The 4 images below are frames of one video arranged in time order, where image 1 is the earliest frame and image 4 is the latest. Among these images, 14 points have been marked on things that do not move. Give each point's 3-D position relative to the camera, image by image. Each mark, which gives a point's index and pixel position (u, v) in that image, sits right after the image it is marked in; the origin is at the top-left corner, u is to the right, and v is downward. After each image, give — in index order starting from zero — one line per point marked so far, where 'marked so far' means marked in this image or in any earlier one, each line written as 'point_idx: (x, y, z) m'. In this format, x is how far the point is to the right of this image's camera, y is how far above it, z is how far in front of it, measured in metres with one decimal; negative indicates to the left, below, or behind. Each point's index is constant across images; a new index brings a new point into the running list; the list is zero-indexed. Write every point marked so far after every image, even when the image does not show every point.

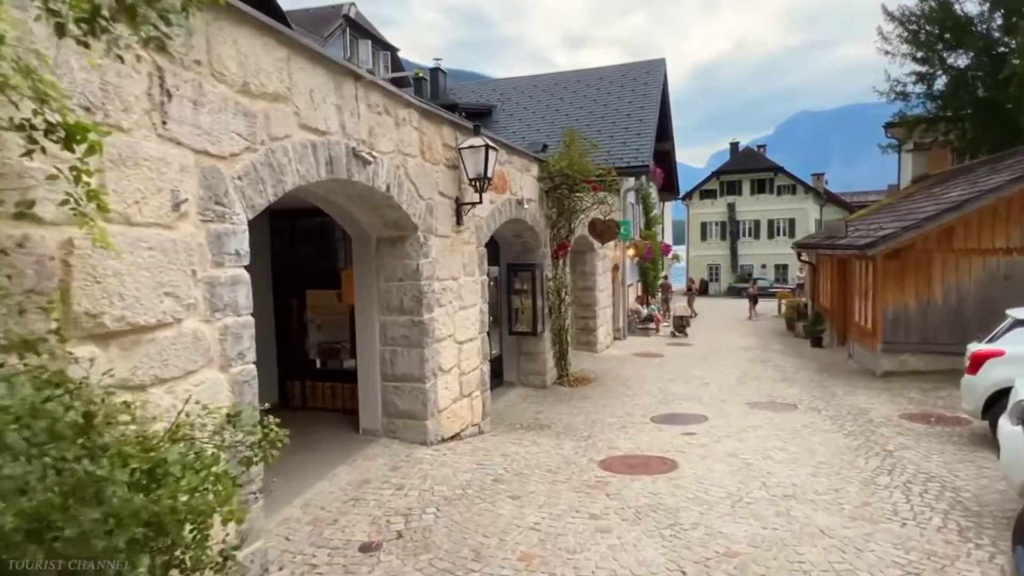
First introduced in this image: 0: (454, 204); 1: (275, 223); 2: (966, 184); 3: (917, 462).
0: (-0.7, +1.0, +6.6) m
1: (-2.9, +0.8, +7.1) m
2: (+9.1, +2.1, +11.7) m
3: (+4.0, -1.7, +5.7) m
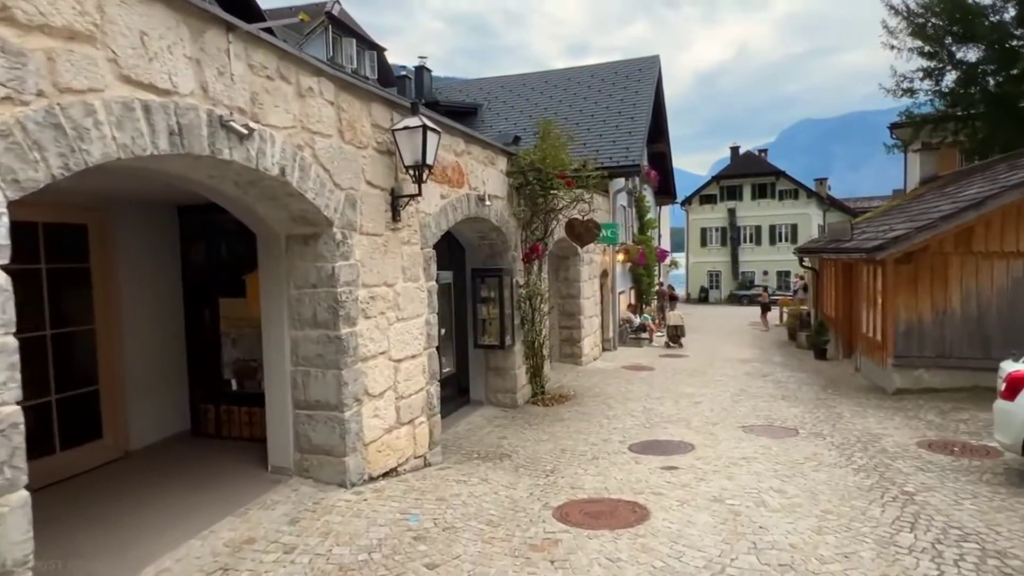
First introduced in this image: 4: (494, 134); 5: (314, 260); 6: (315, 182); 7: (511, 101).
0: (-1.2, +0.9, +5.6) m
1: (-3.4, +0.7, +6.1) m
2: (+8.6, +2.0, +10.7) m
3: (+3.5, -1.8, +4.6) m
4: (-0.6, +4.7, +18.0) m
5: (-1.7, +0.2, +4.9) m
6: (-1.5, +0.8, +4.6) m
7: (-0.1, +6.3, +19.6) m
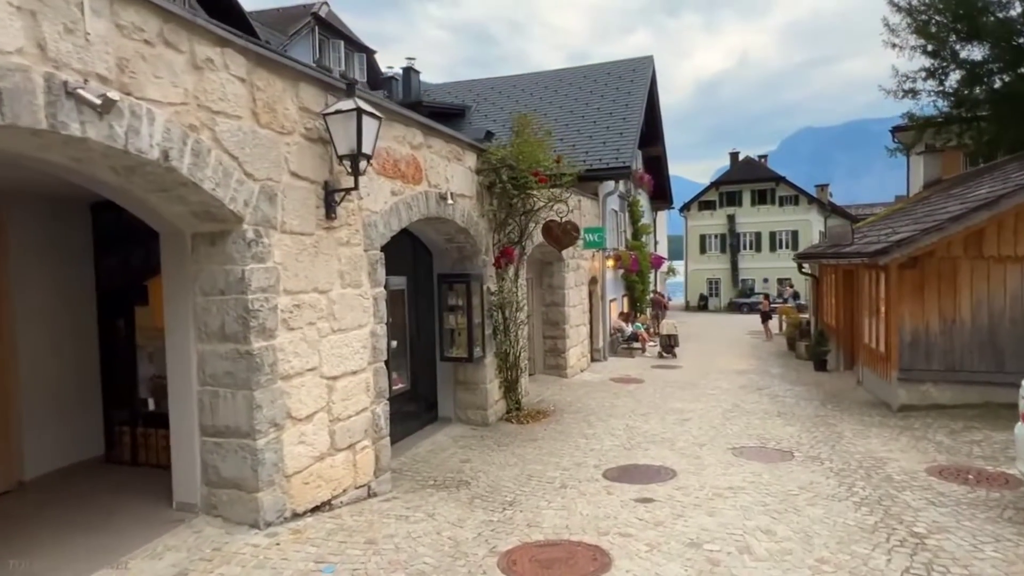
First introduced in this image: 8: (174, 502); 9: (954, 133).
0: (-1.6, +0.8, +4.9) m
1: (-3.8, +0.6, +5.4) m
2: (+8.2, +1.8, +10.0) m
3: (+3.0, -1.8, +3.9) m
4: (-1.0, +4.5, +17.3) m
5: (-2.1, +0.2, +4.2) m
6: (-2.0, +0.8, +3.9) m
7: (-0.4, +6.0, +18.9) m
8: (-2.6, -1.7, +4.6) m
9: (+13.2, +4.6, +17.5) m
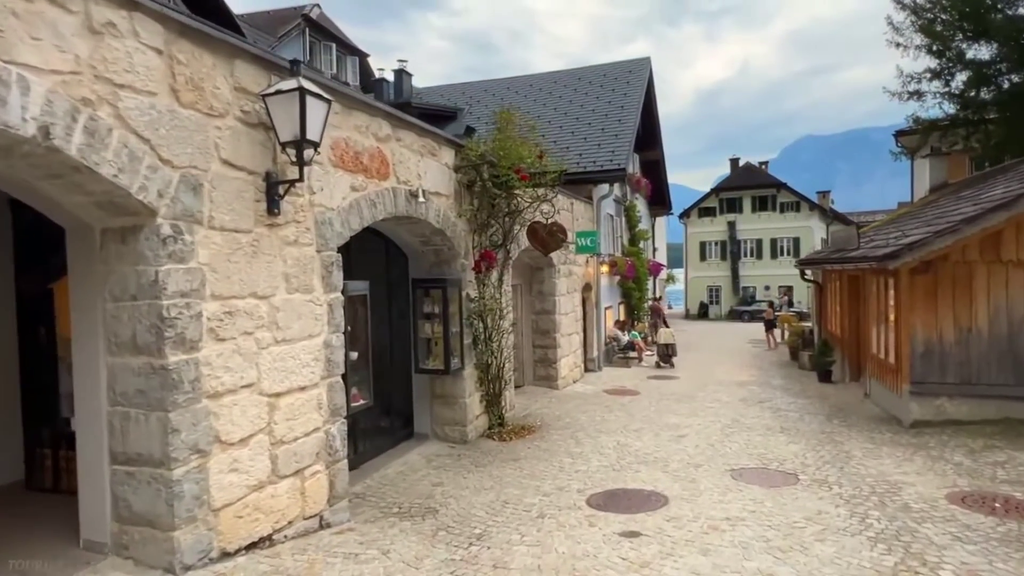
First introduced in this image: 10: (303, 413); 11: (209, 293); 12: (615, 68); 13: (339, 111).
0: (-1.9, +0.8, +4.3) m
1: (-4.1, +0.6, +4.9) m
2: (+8.0, +1.7, +9.4) m
3: (+2.8, -1.8, +3.3) m
4: (-1.2, +4.3, +16.8) m
5: (-2.3, +0.2, +3.6) m
6: (-2.2, +0.8, +3.3) m
7: (-0.7, +5.8, +18.4) m
8: (-2.9, -1.7, +3.9) m
9: (+13.0, +4.4, +16.9) m
10: (-1.7, -1.0, +4.7) m
11: (-2.0, 0.0, +3.9) m
12: (+3.4, +7.3, +19.3) m
13: (-1.6, +1.6, +5.3) m
